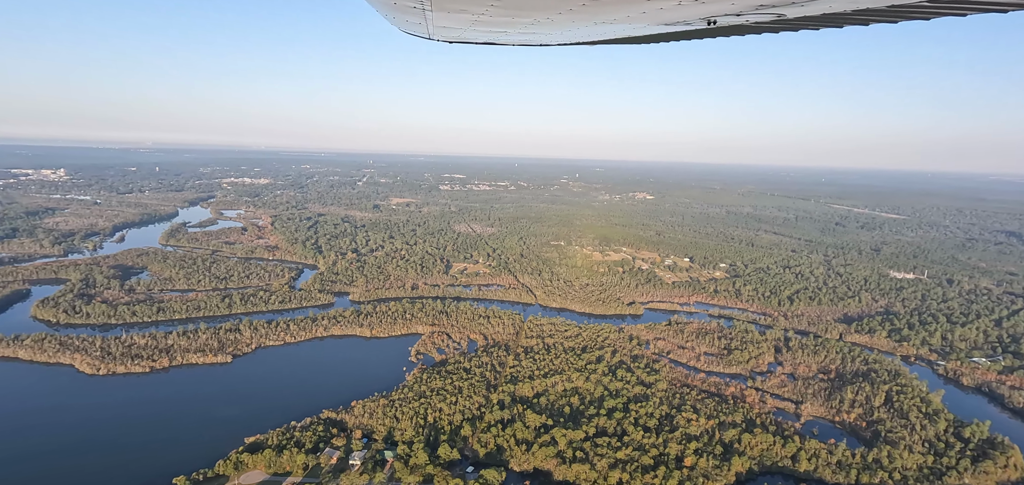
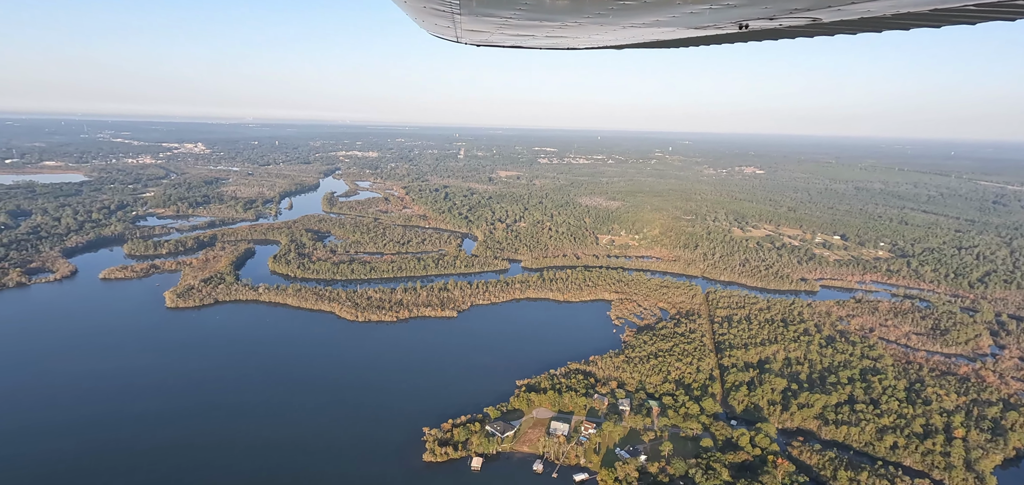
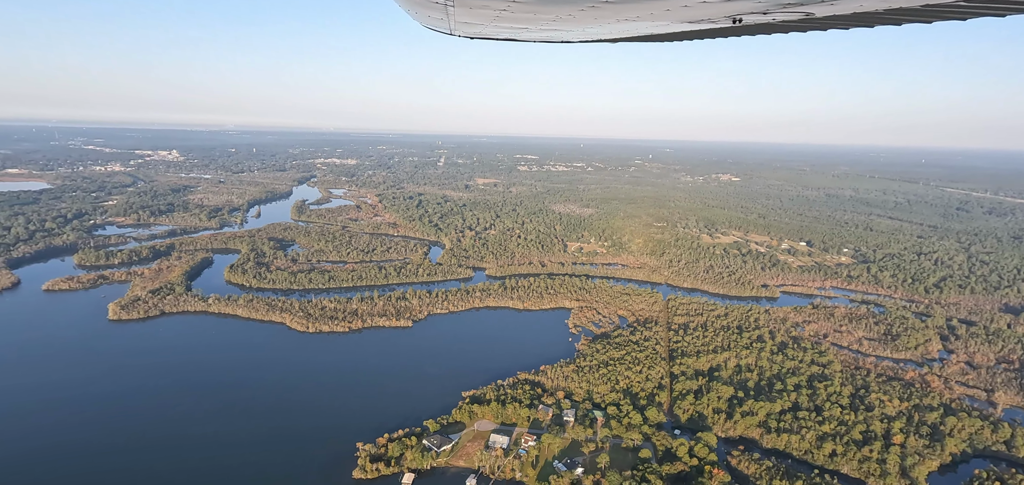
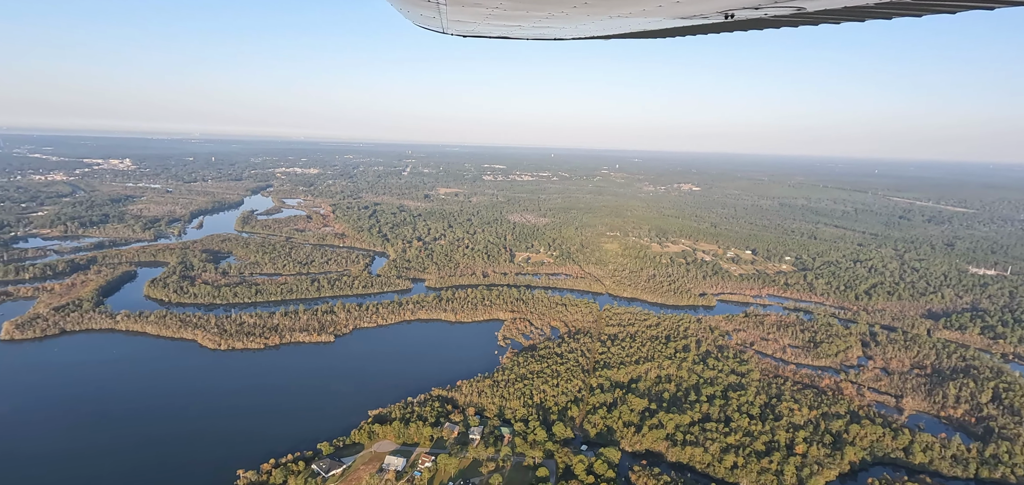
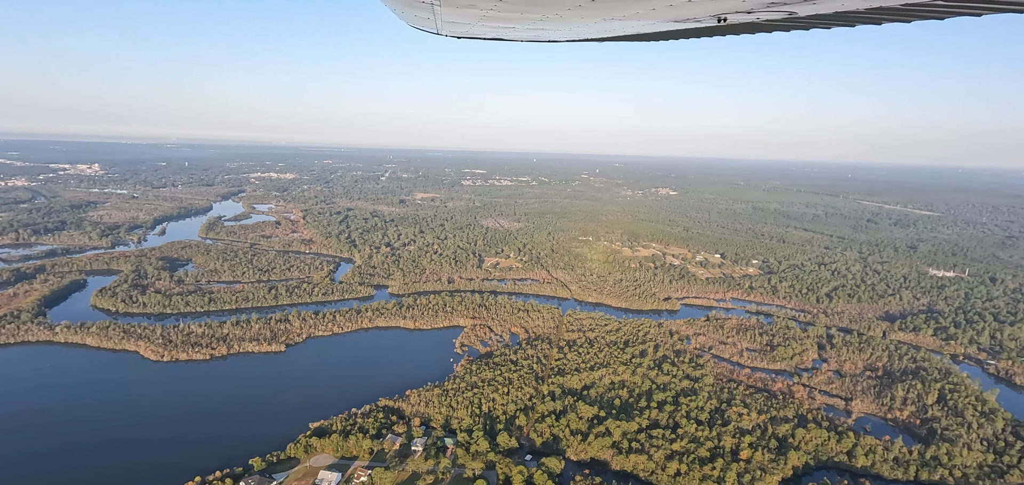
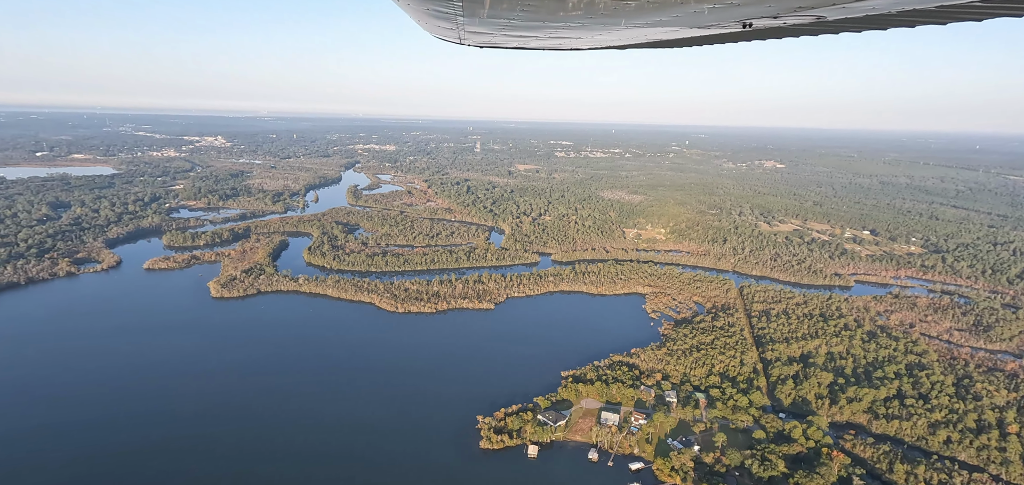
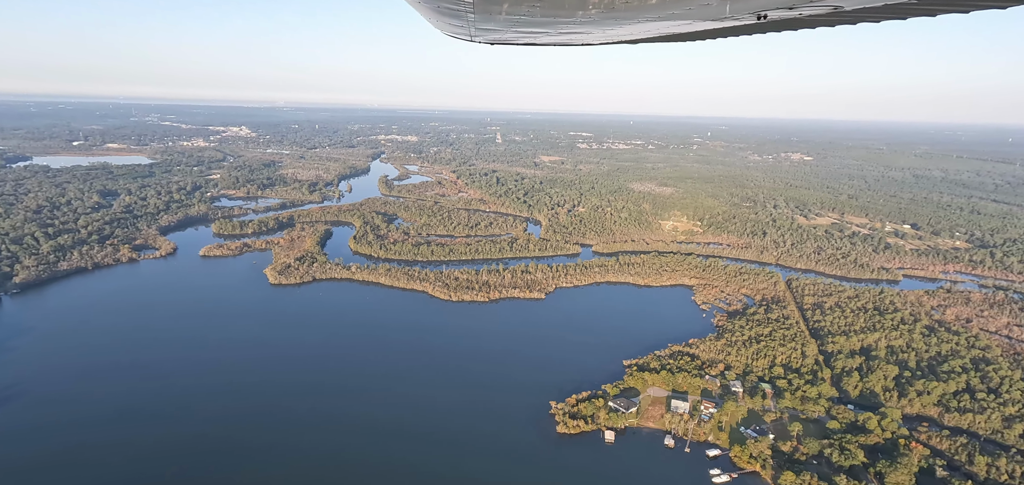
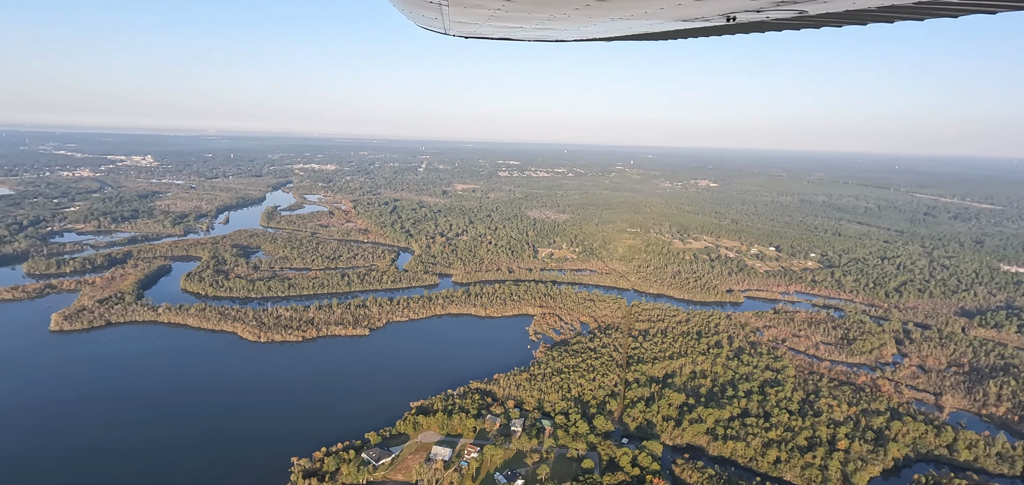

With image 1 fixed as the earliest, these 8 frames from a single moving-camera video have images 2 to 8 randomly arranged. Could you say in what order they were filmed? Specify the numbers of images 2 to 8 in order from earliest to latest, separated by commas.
5, 4, 8, 3, 2, 6, 7
